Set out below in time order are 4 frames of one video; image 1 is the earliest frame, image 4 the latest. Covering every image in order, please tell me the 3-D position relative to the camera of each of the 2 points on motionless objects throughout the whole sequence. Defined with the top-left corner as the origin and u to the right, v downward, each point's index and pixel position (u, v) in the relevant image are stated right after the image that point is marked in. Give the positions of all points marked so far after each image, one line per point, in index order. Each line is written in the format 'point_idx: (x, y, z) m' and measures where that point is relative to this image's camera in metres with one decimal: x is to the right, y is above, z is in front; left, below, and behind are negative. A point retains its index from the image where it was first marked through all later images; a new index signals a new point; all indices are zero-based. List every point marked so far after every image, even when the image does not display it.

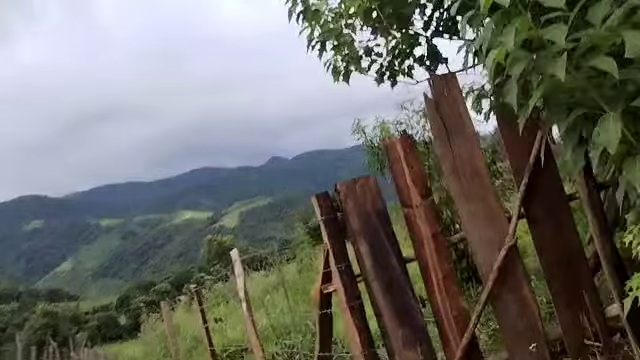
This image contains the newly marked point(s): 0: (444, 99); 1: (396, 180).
0: (+0.7, +0.5, +3.4) m
1: (+0.5, 0.0, +3.4) m
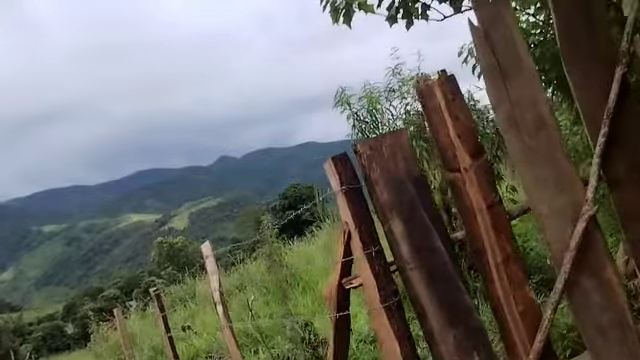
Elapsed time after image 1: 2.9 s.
0: (+0.8, +0.7, +2.6) m
1: (+0.5, +0.2, +2.6) m
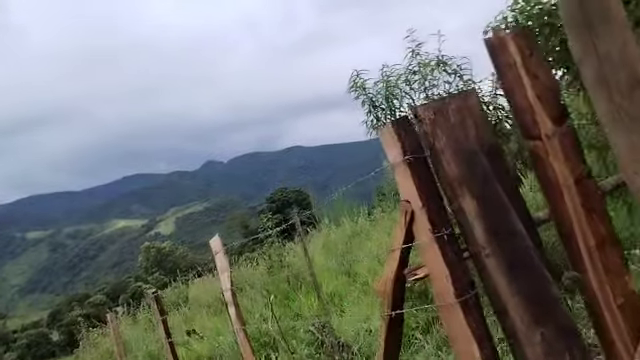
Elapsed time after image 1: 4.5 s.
0: (+1.0, +0.8, +2.2) m
1: (+0.7, +0.3, +2.2) m
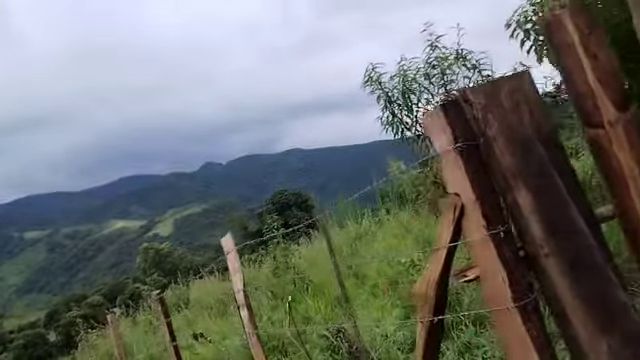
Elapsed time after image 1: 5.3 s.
0: (+1.1, +0.8, +1.9) m
1: (+0.8, +0.3, +2.0) m
